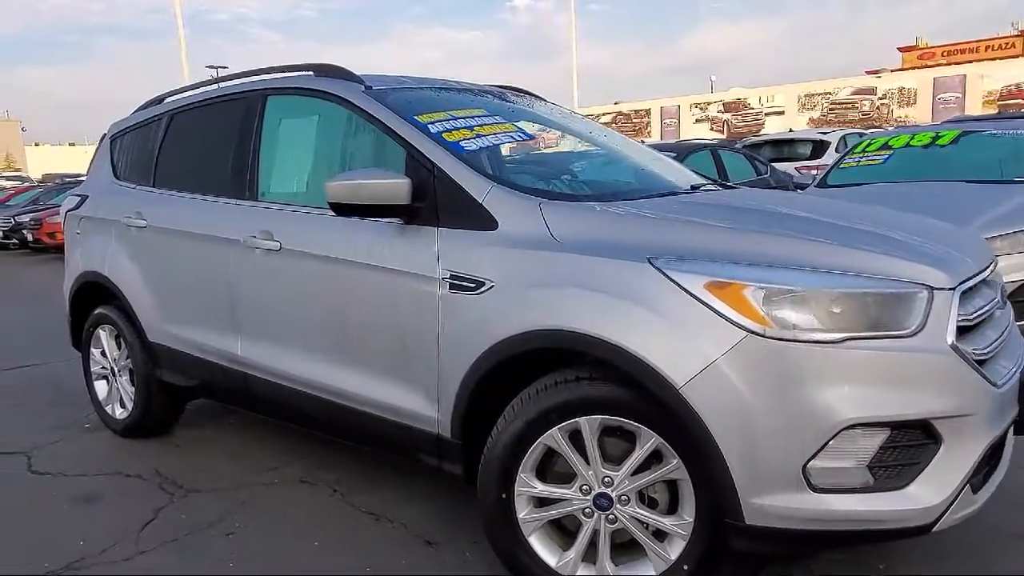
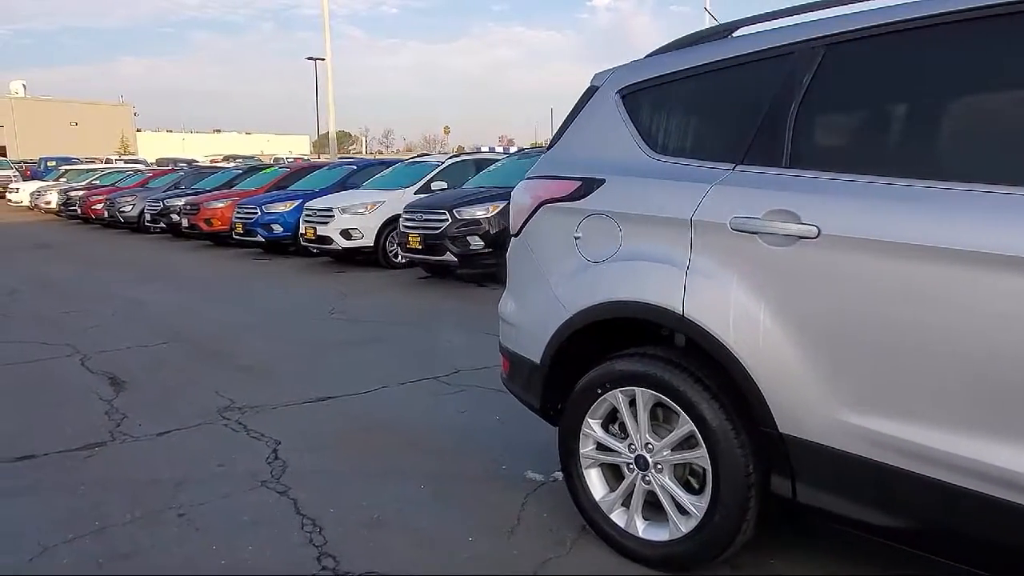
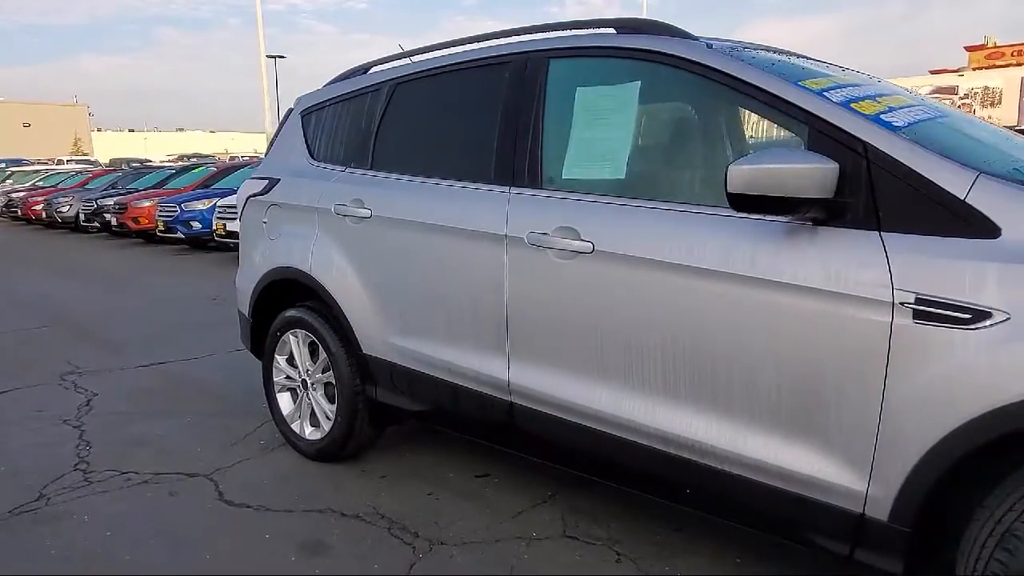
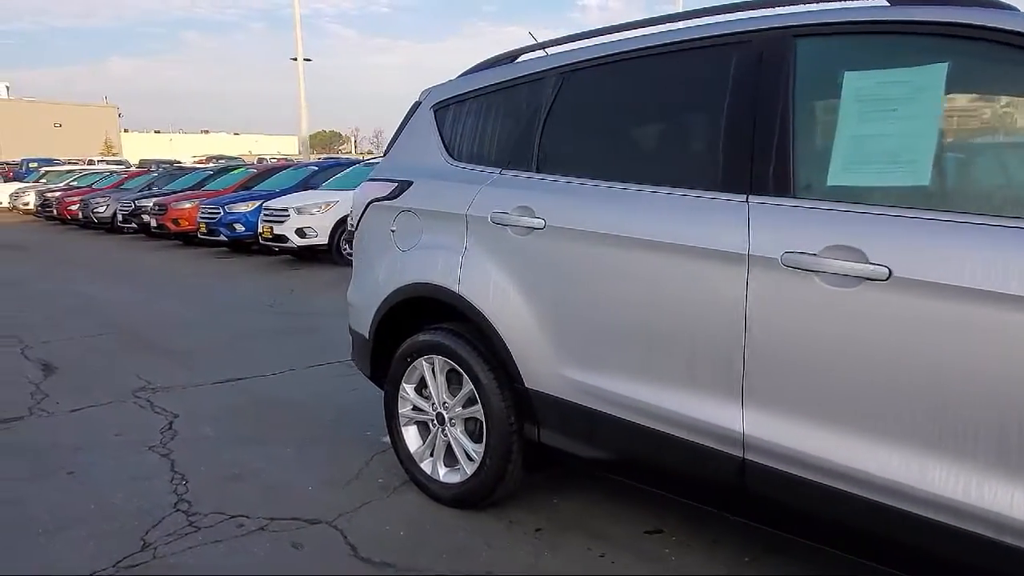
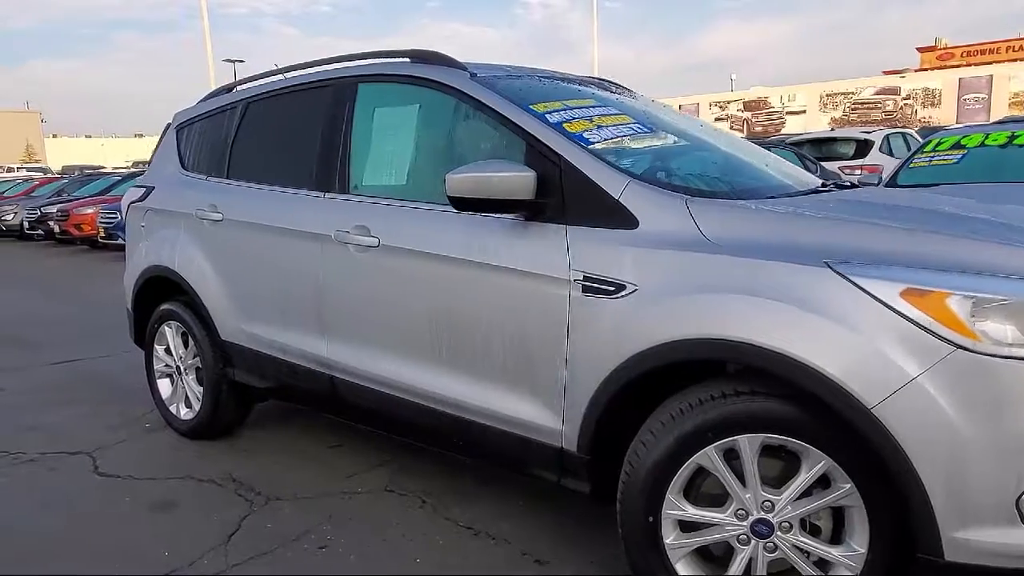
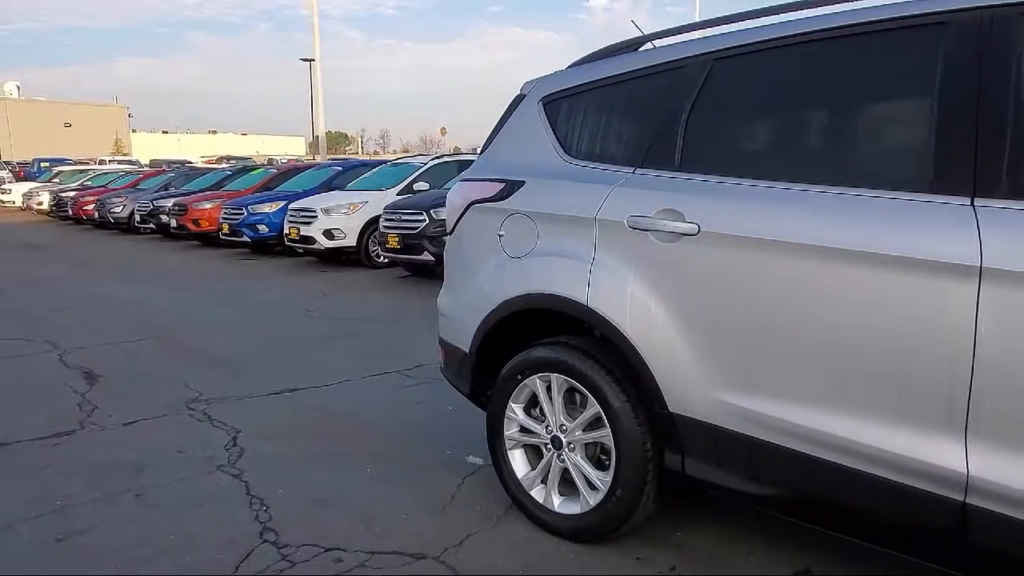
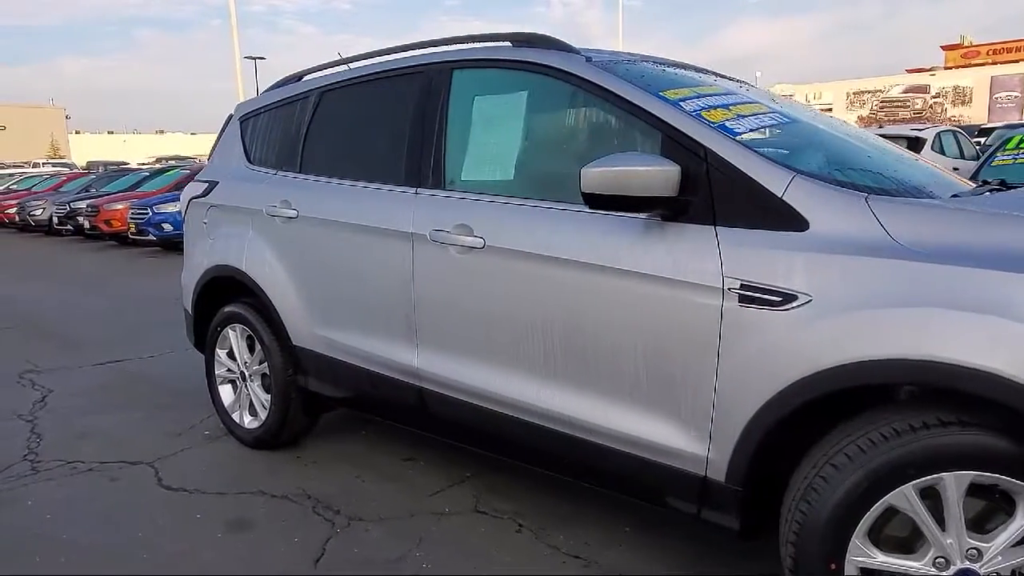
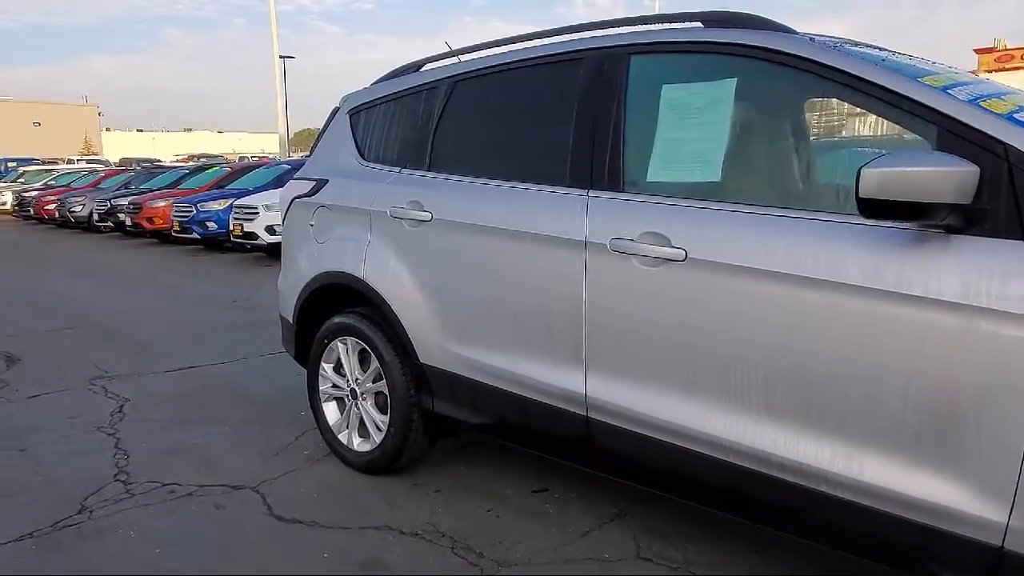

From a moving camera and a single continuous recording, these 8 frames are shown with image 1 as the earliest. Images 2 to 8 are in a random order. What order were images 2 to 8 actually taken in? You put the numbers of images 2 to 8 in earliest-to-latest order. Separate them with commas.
5, 7, 3, 8, 4, 6, 2
